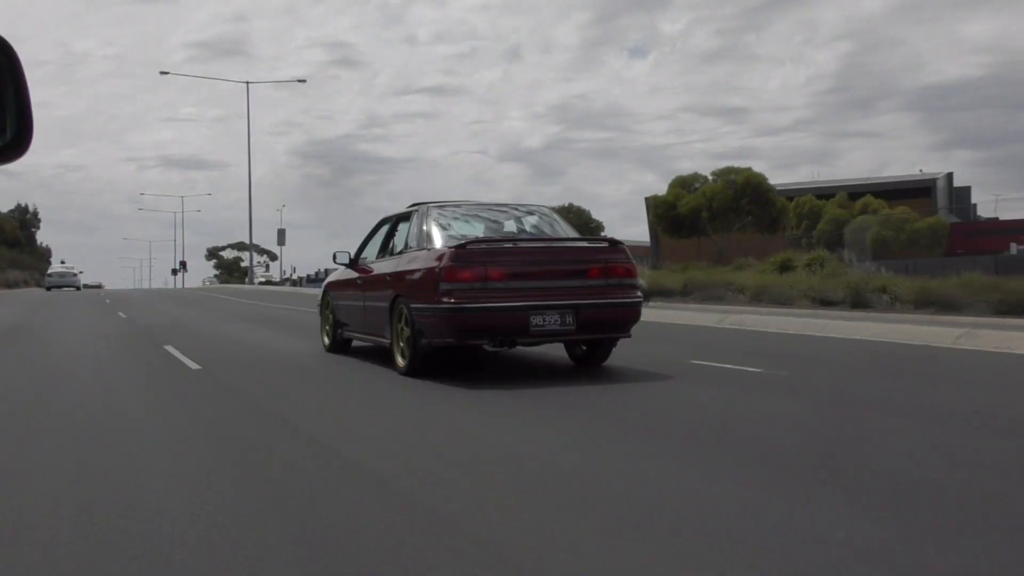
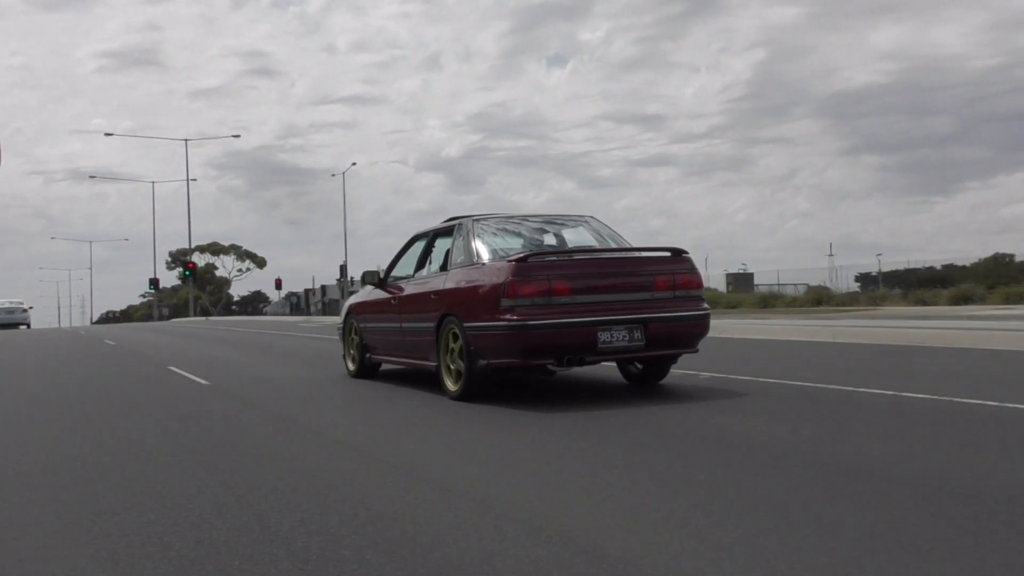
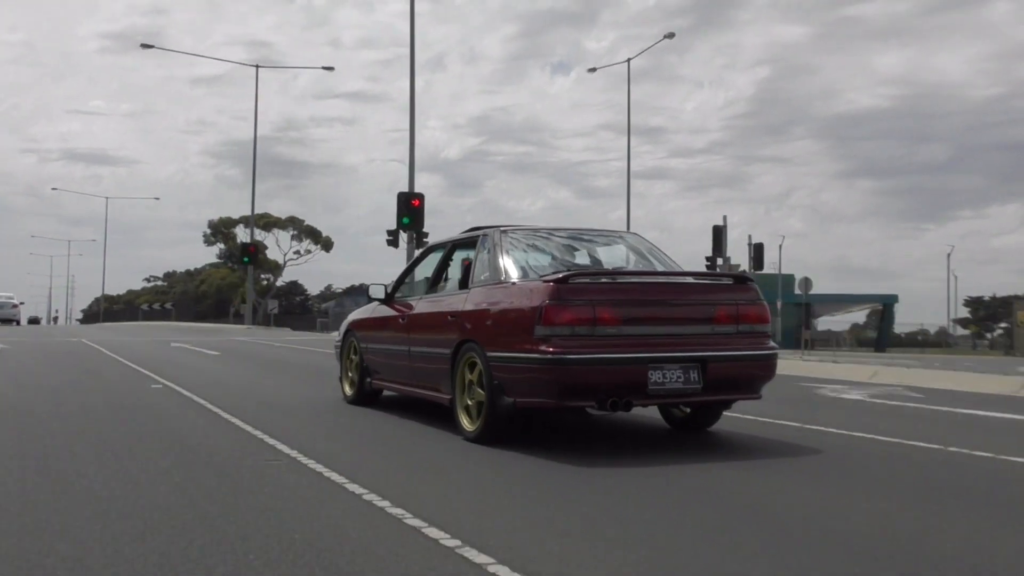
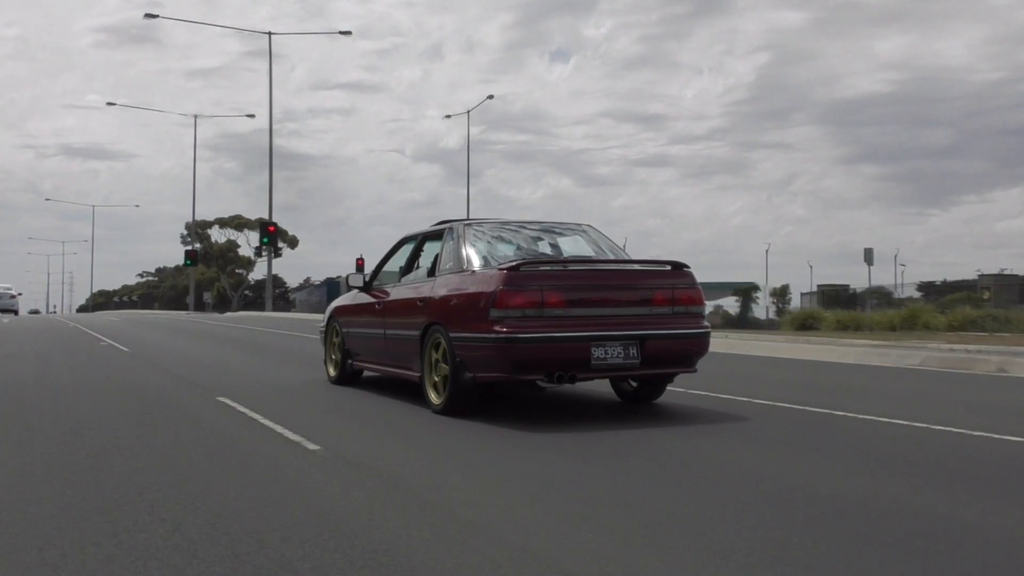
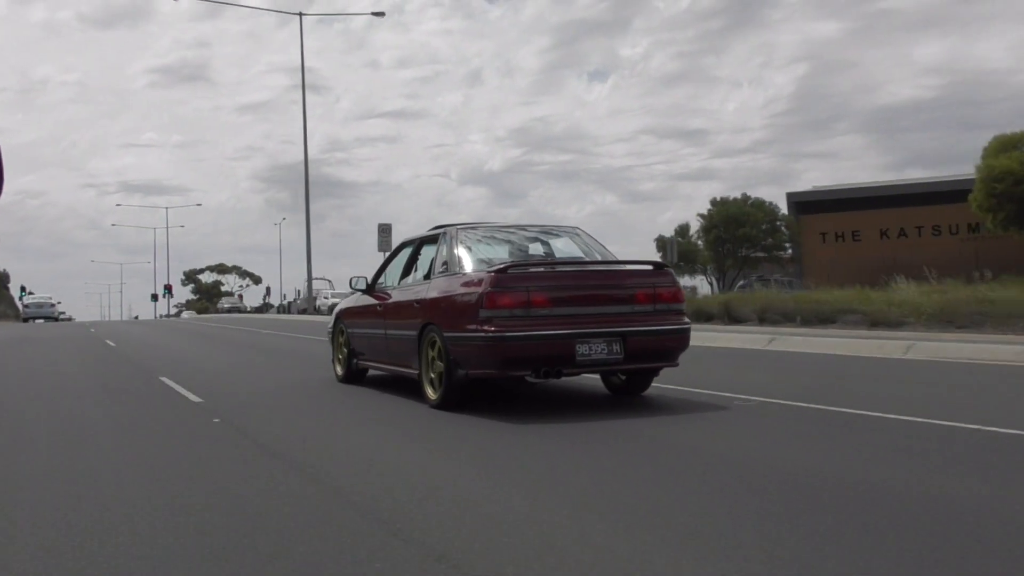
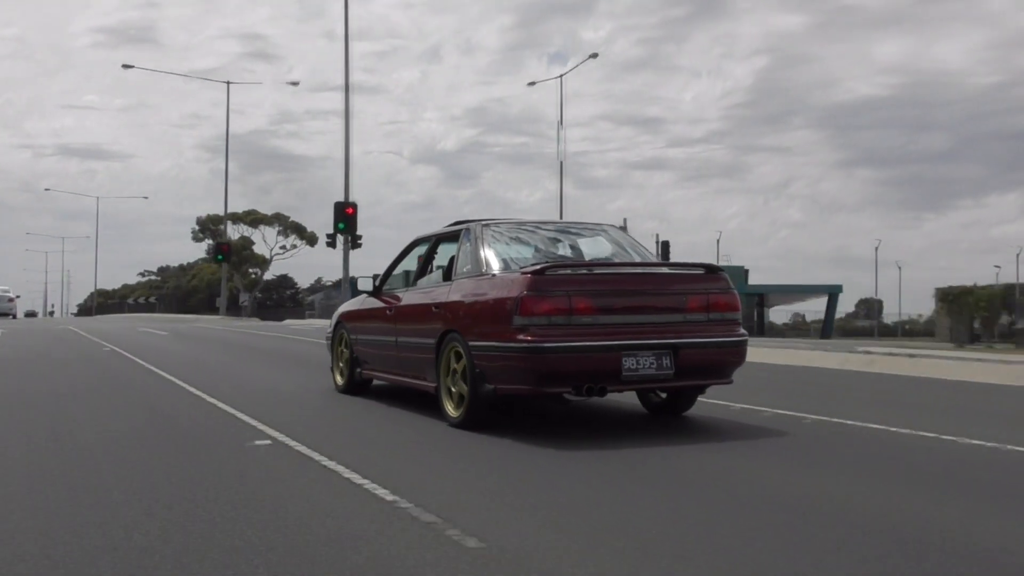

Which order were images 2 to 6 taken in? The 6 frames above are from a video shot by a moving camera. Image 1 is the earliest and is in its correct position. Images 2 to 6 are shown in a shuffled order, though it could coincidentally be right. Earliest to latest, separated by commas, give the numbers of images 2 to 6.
5, 2, 4, 6, 3
